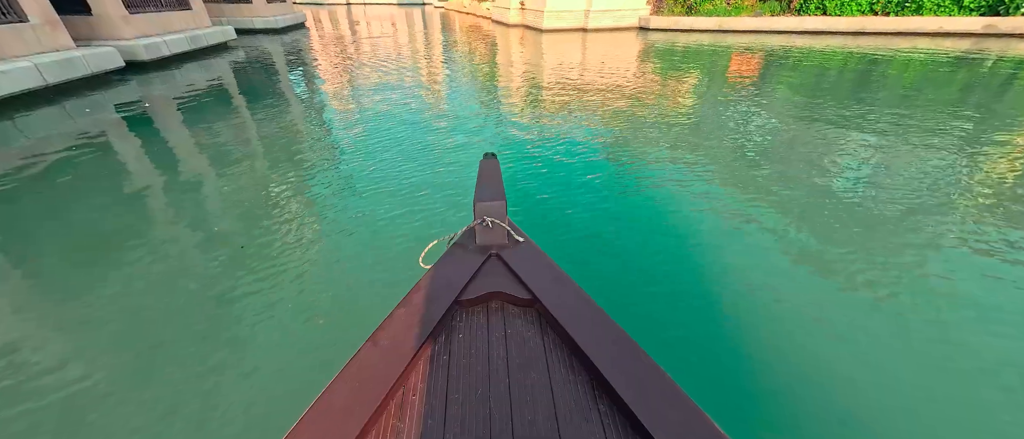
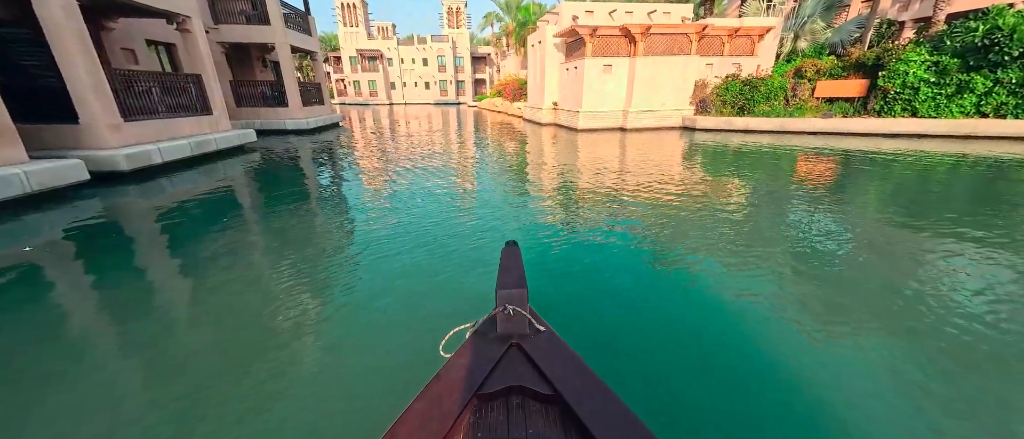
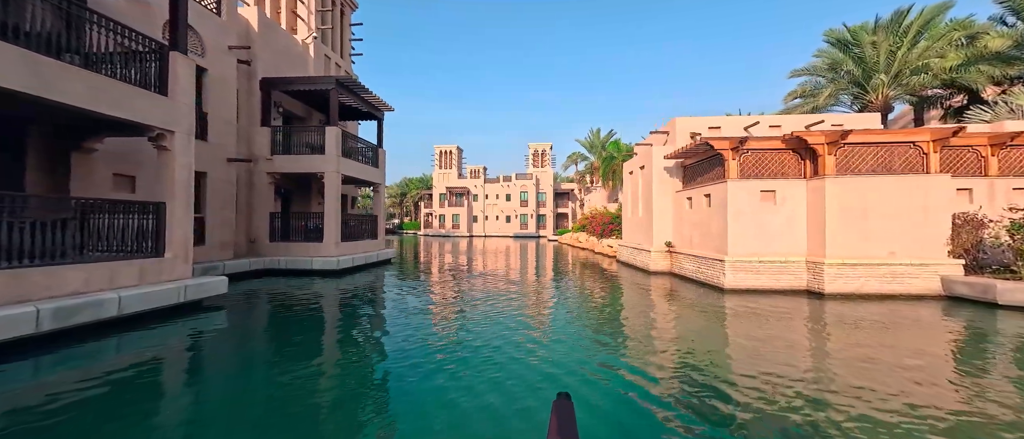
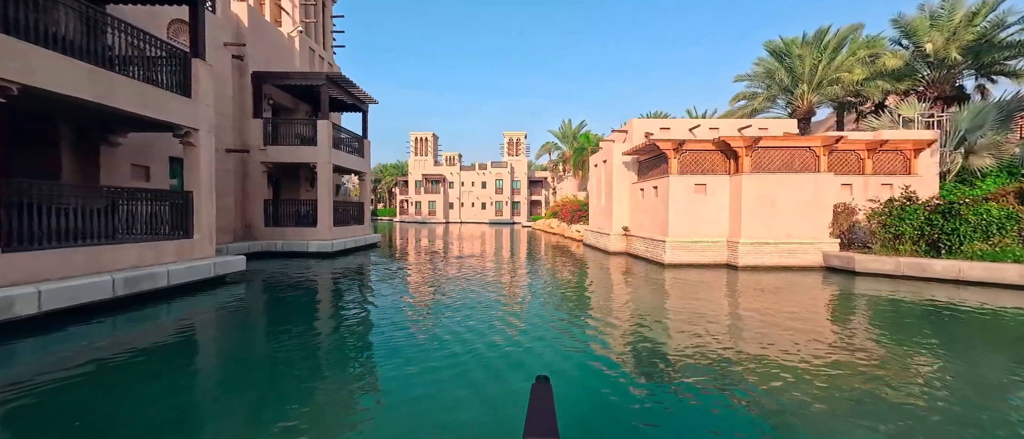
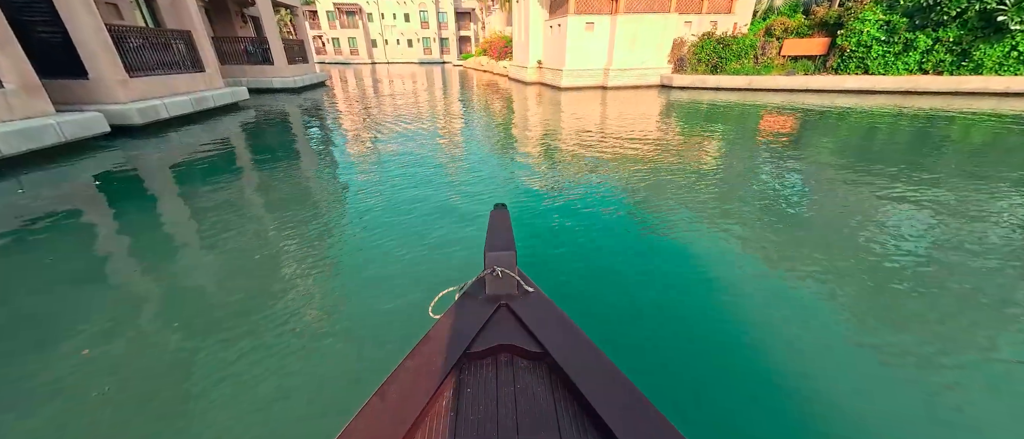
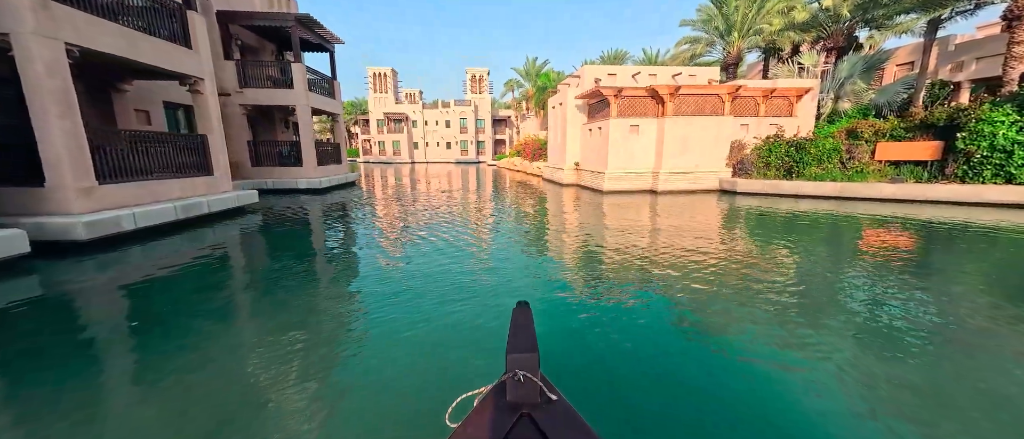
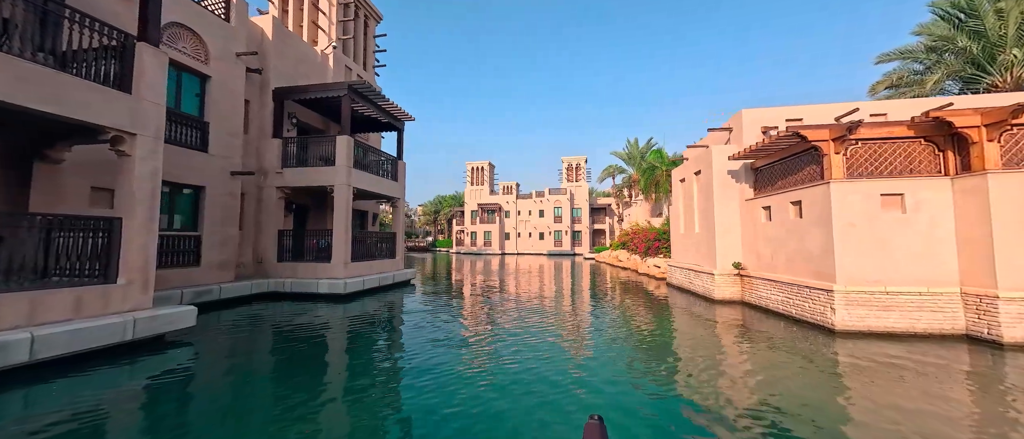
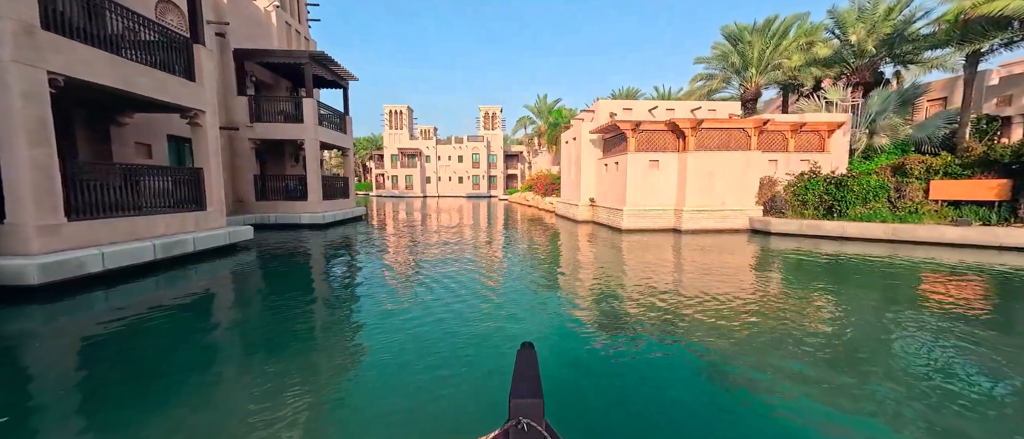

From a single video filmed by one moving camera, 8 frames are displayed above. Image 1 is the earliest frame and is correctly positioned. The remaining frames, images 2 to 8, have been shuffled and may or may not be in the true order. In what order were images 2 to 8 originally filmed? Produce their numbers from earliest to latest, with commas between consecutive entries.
5, 2, 6, 8, 4, 3, 7
